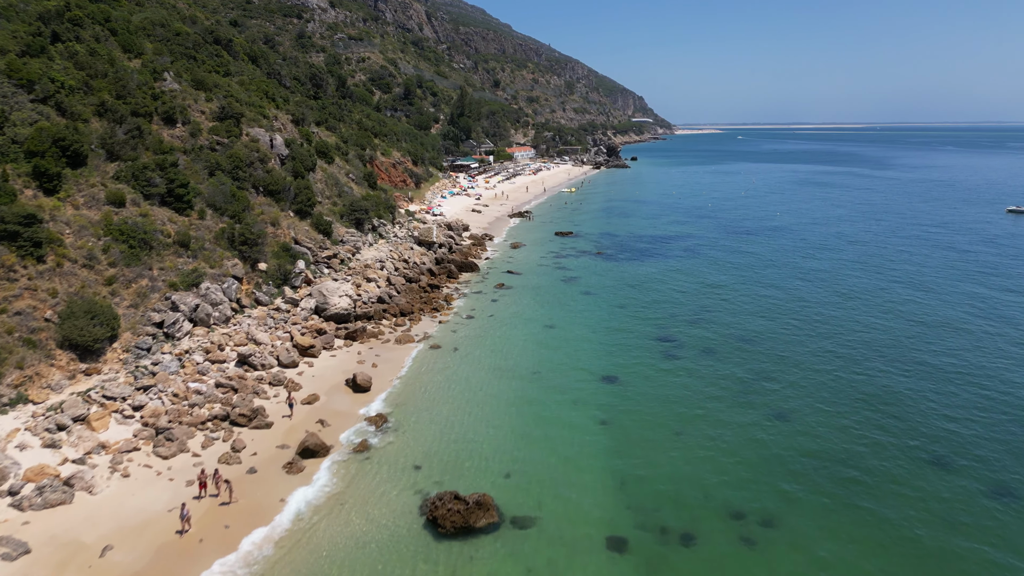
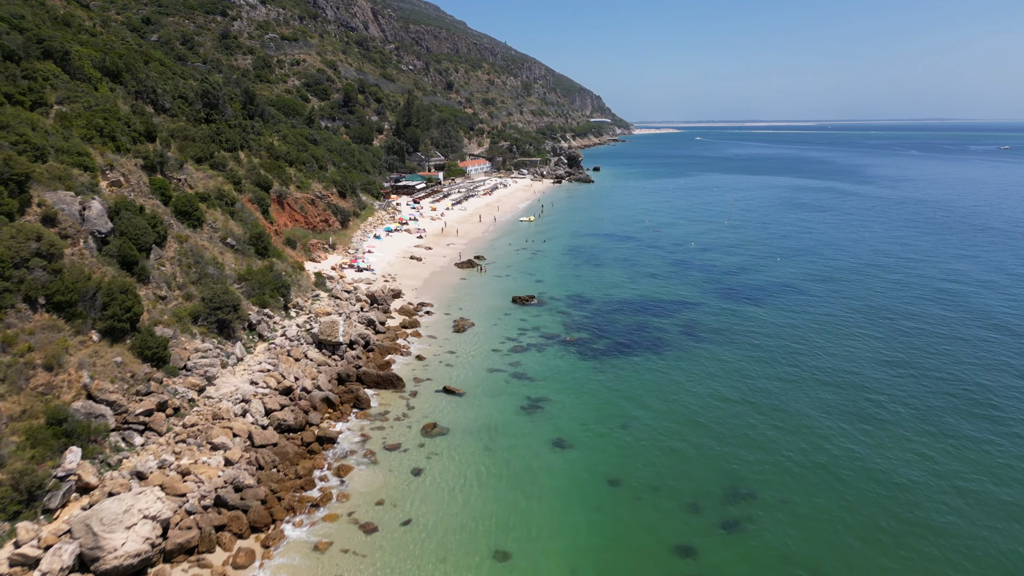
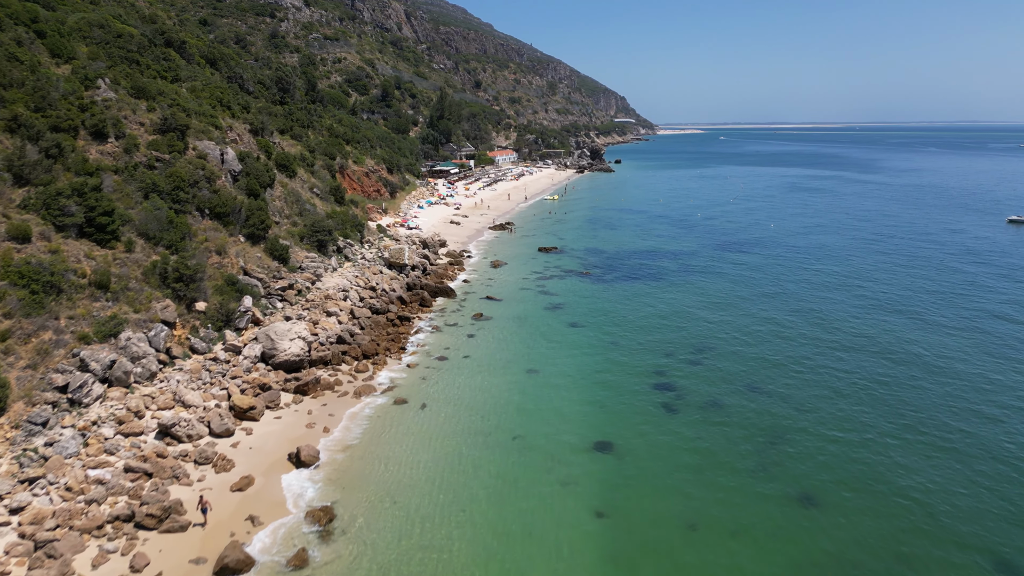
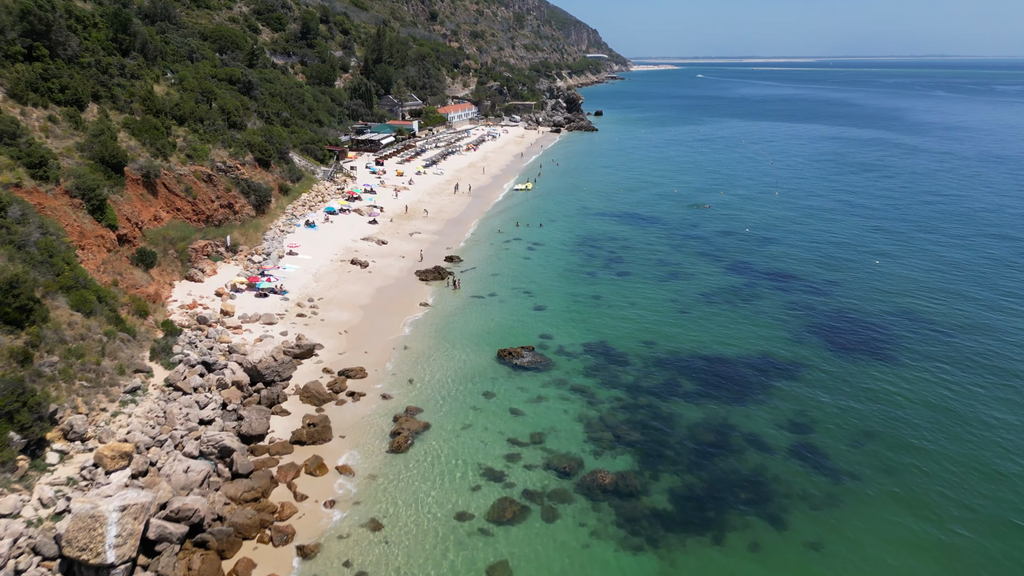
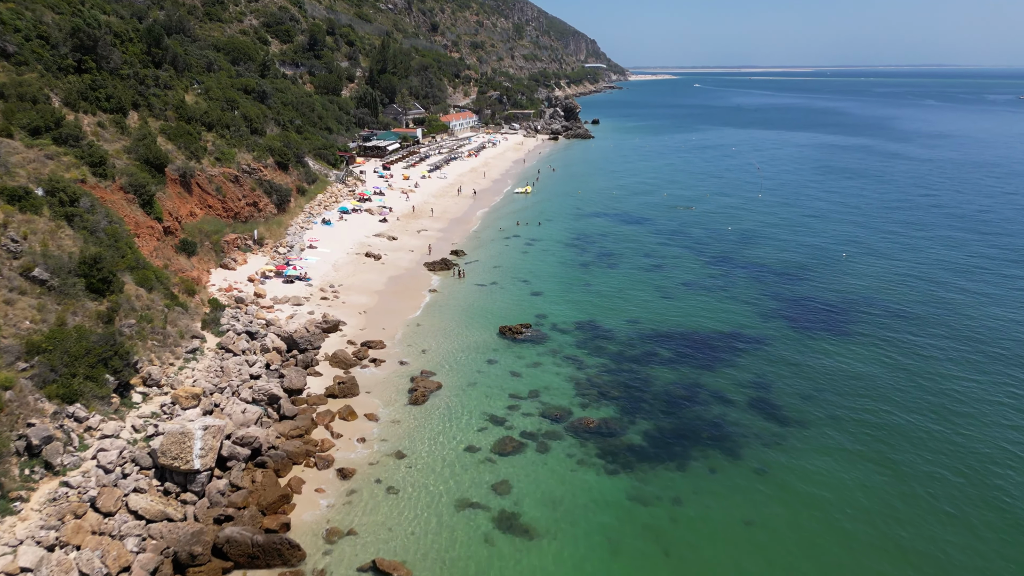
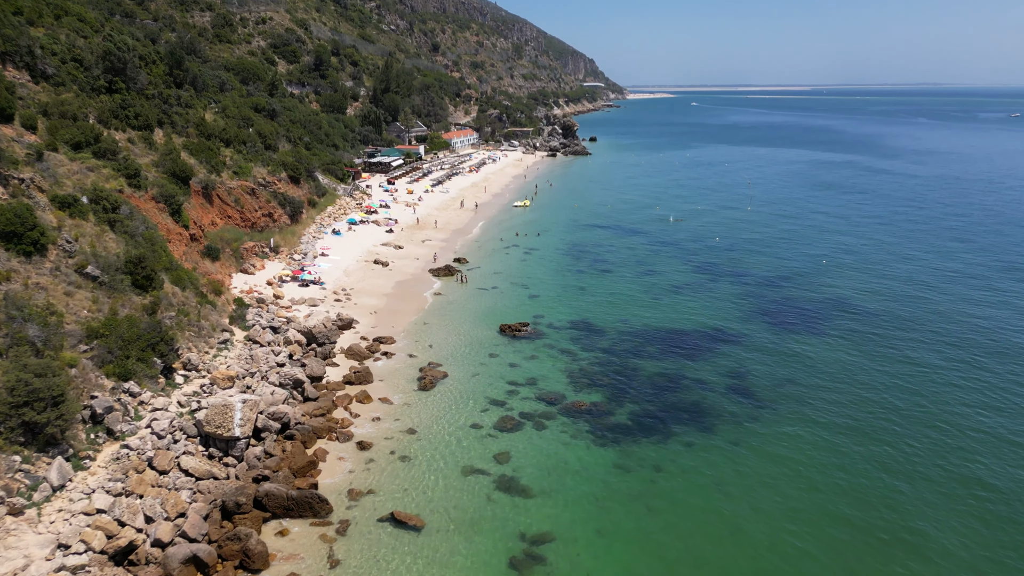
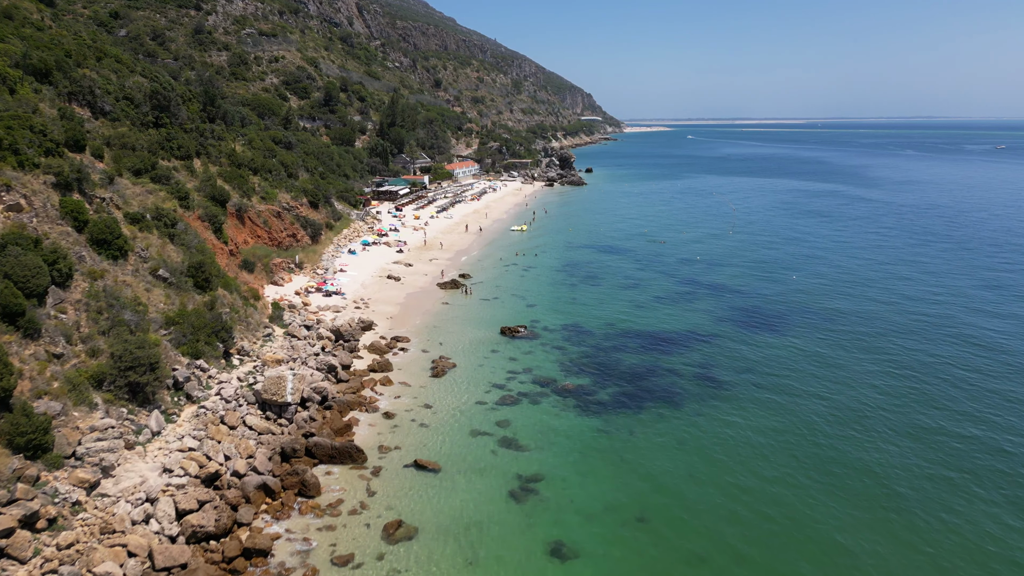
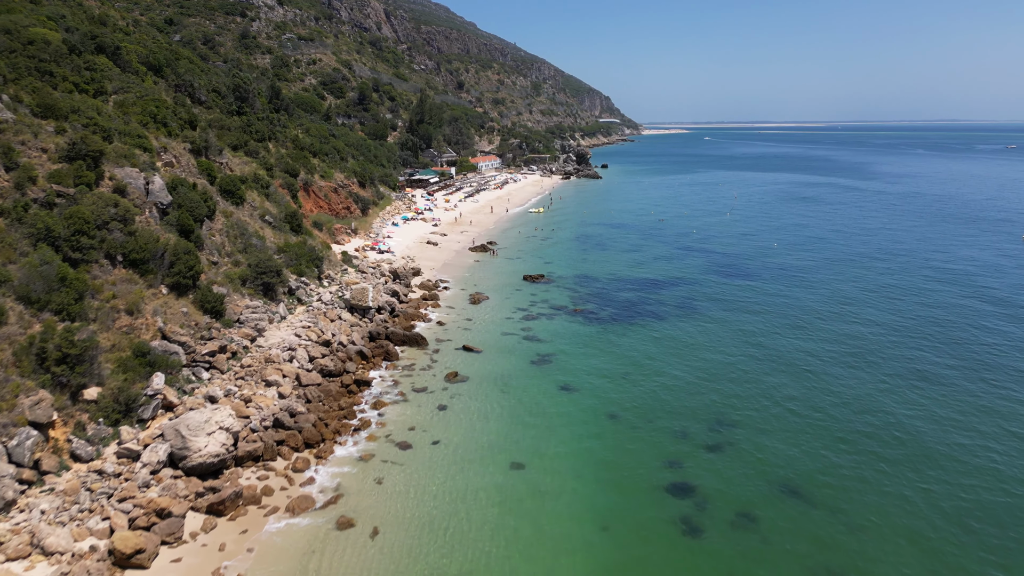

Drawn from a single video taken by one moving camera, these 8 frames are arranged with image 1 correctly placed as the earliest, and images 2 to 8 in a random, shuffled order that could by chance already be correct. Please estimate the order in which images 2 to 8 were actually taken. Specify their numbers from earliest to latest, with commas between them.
3, 8, 2, 7, 6, 5, 4
